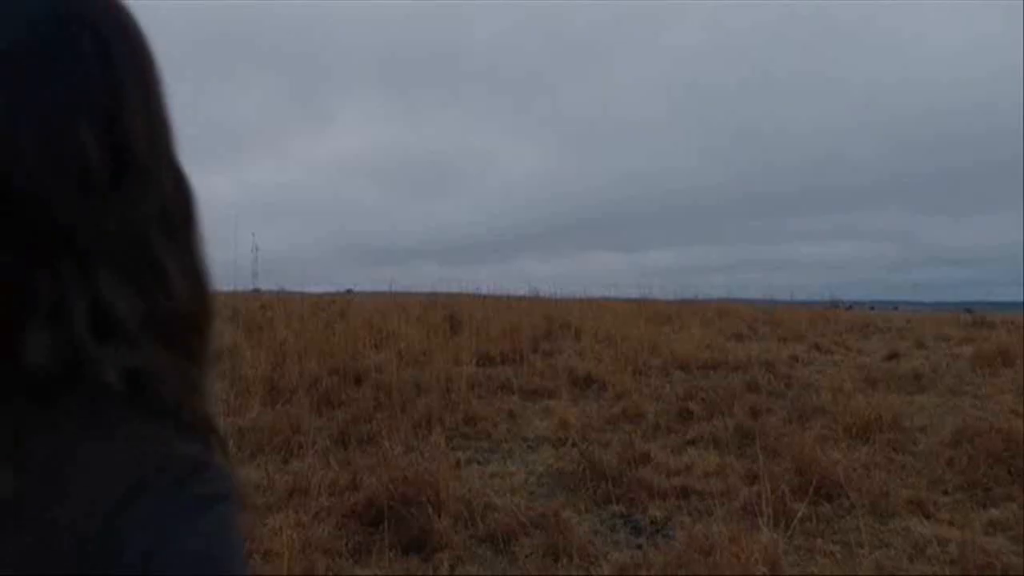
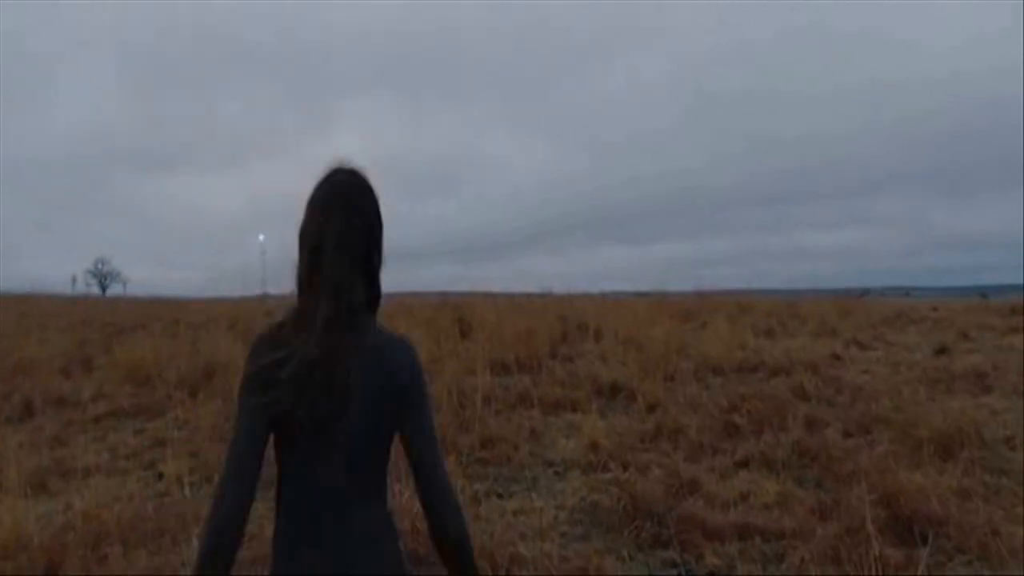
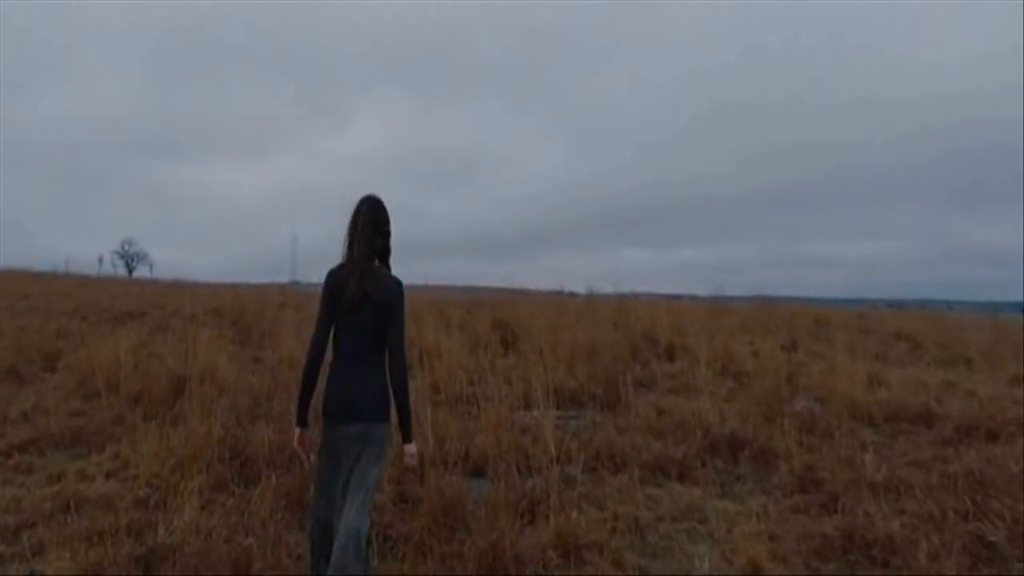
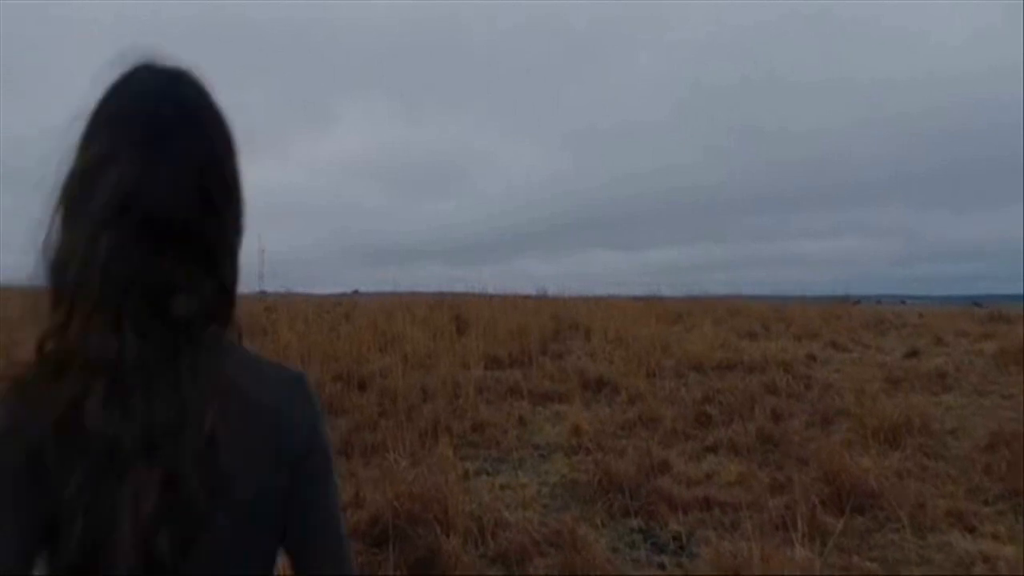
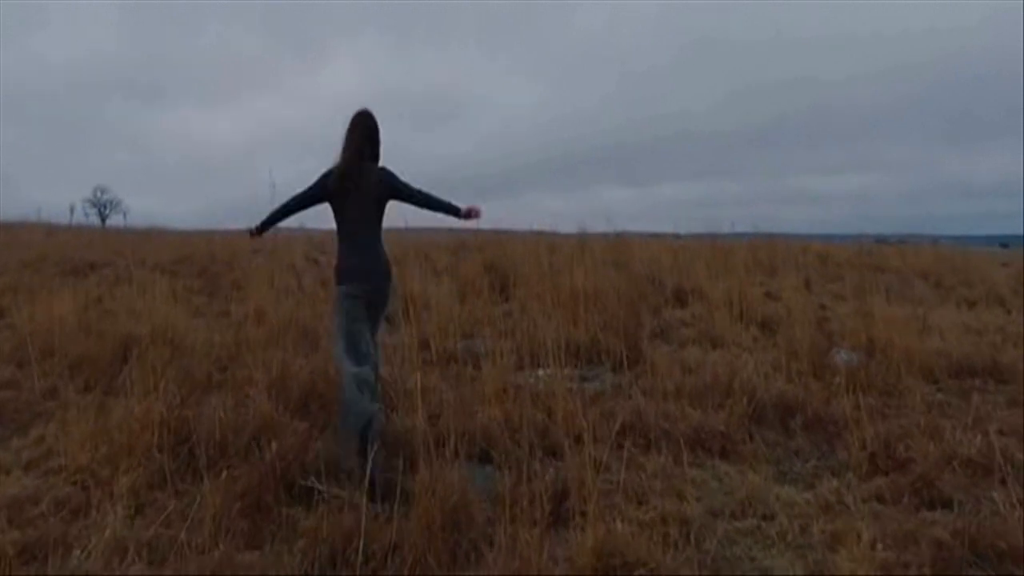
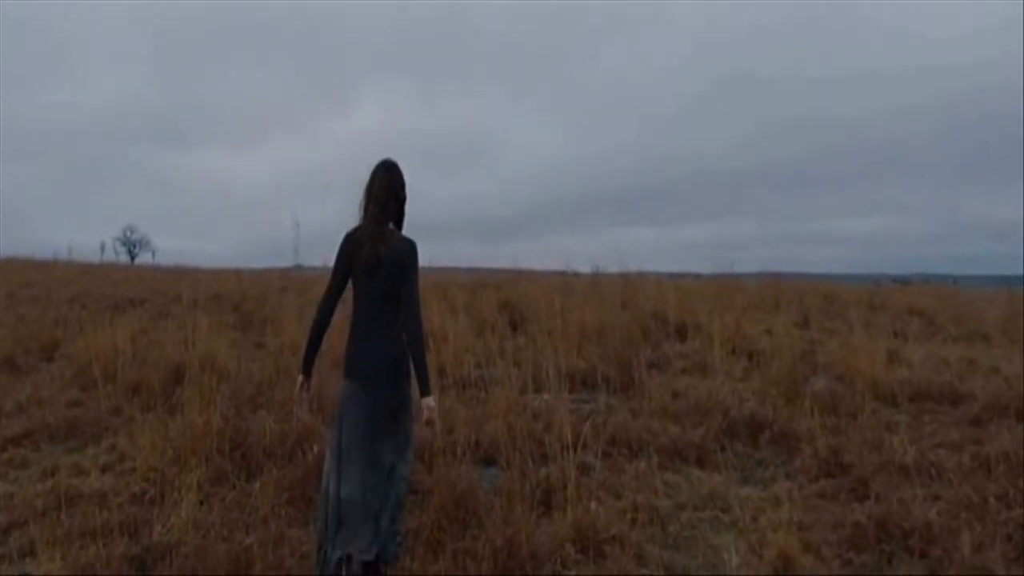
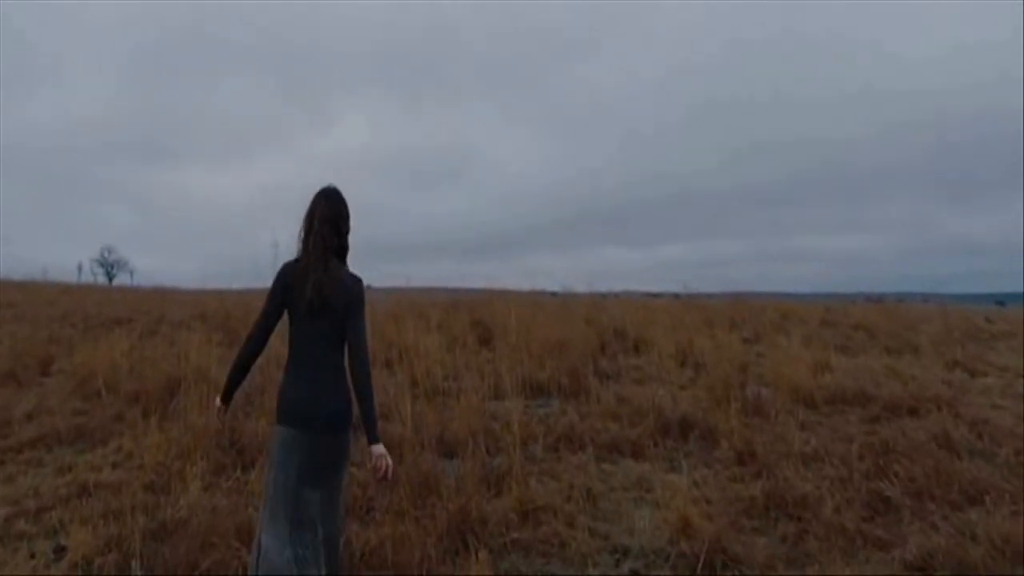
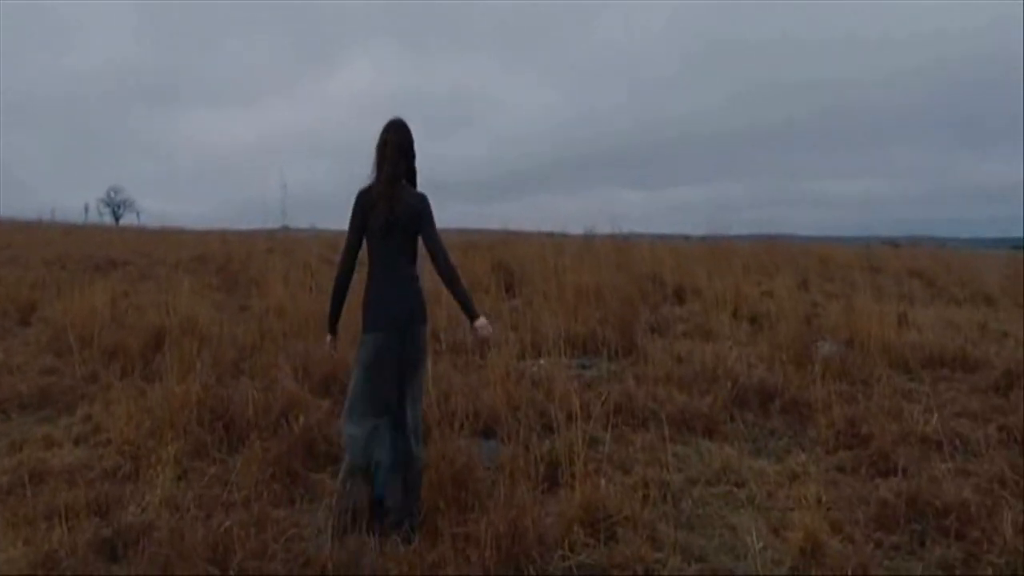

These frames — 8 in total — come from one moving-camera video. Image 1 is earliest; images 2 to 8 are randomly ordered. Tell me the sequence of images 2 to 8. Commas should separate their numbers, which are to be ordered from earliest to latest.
4, 2, 7, 3, 6, 8, 5
